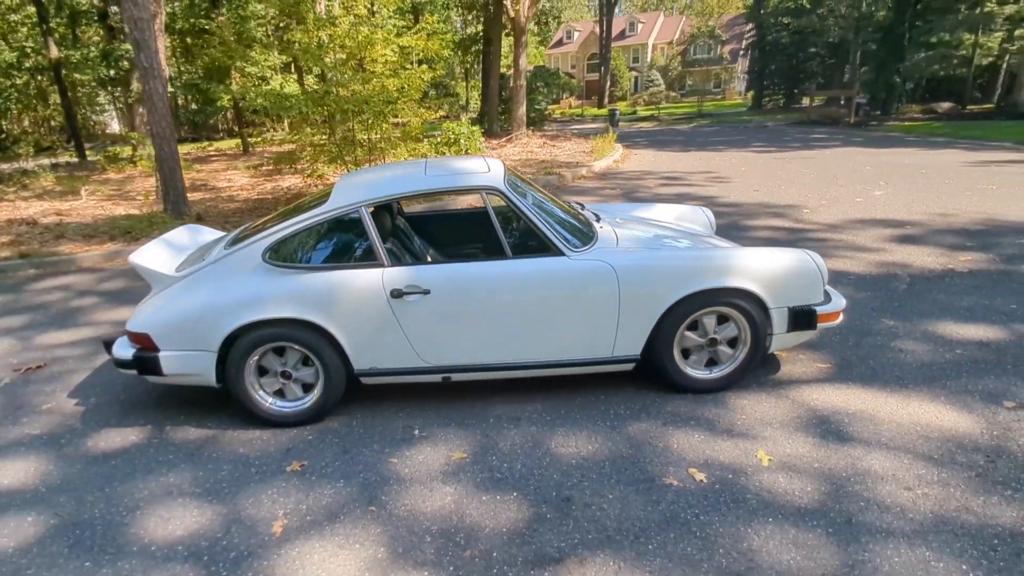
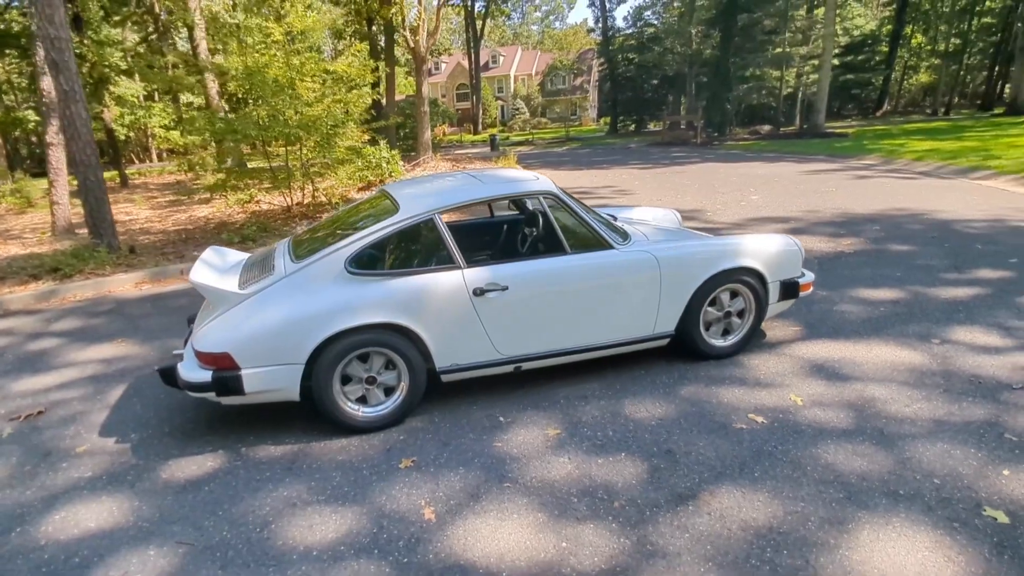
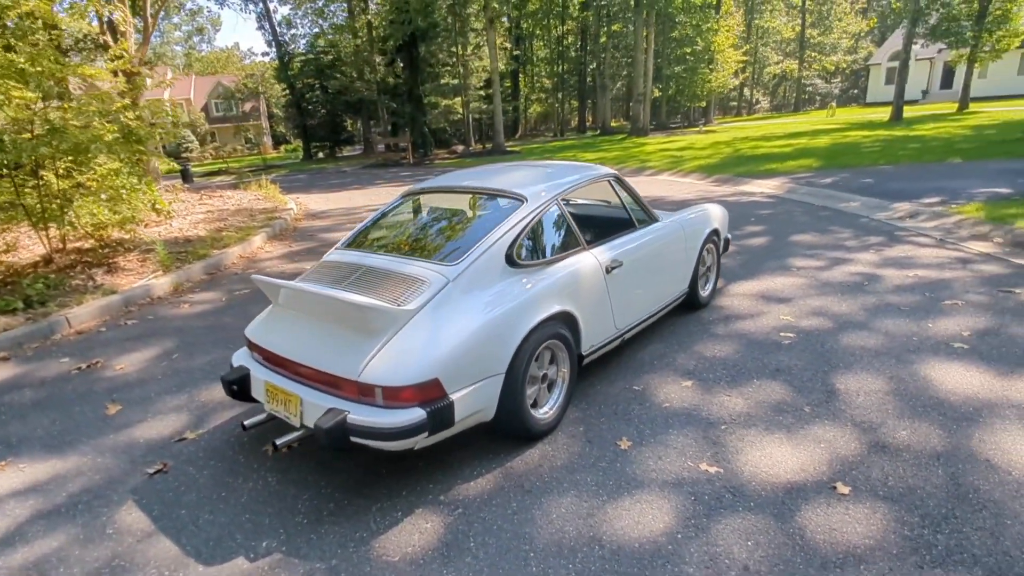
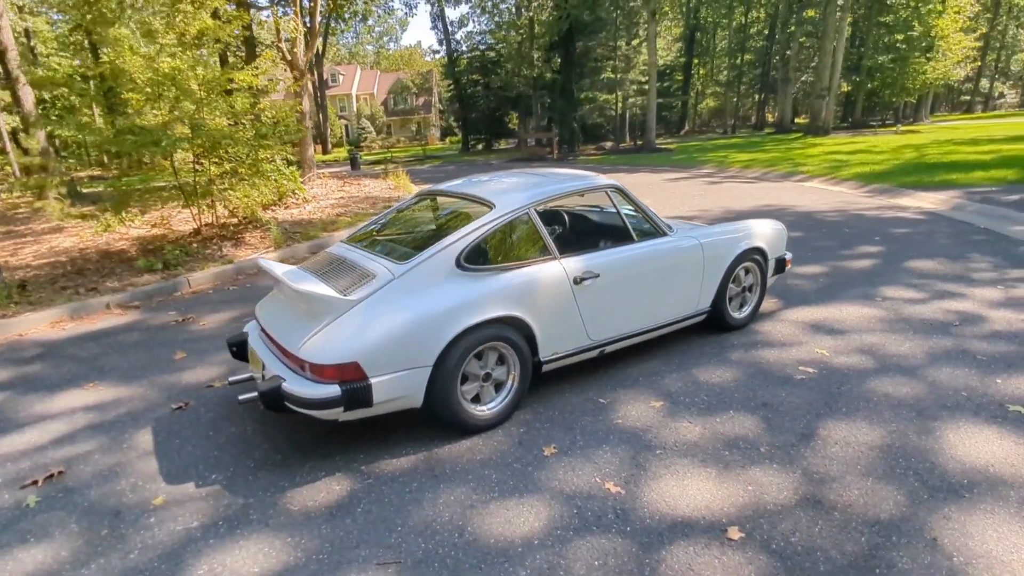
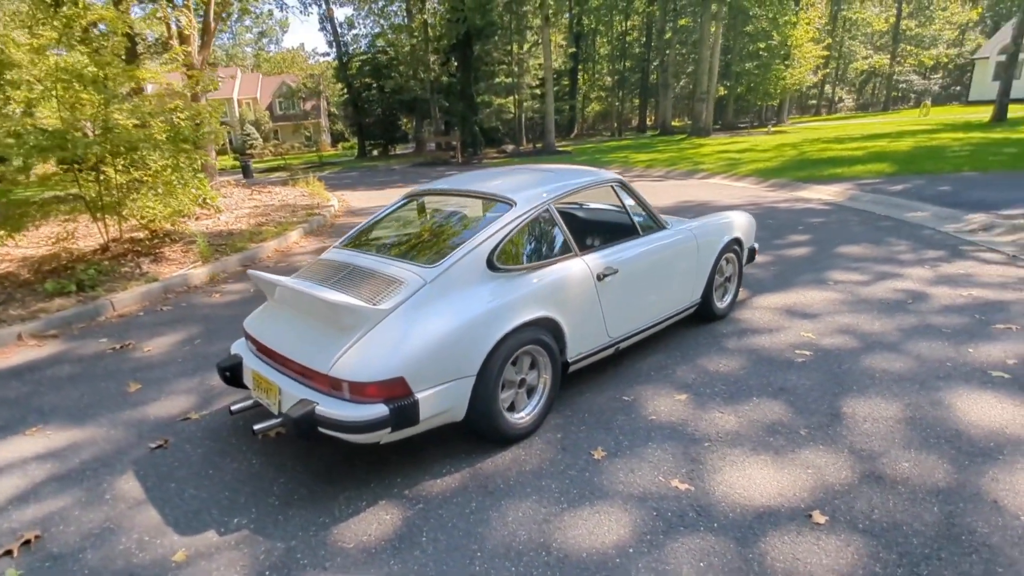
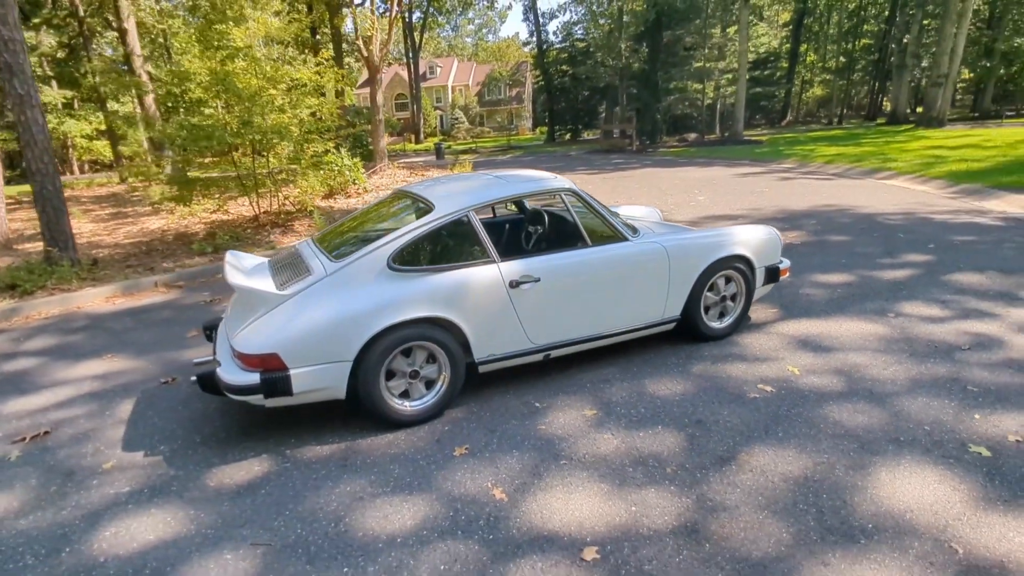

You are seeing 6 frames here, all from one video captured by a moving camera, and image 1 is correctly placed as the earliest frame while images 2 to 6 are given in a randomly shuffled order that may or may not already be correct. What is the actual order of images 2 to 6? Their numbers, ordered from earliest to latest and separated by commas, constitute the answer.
2, 6, 4, 5, 3
